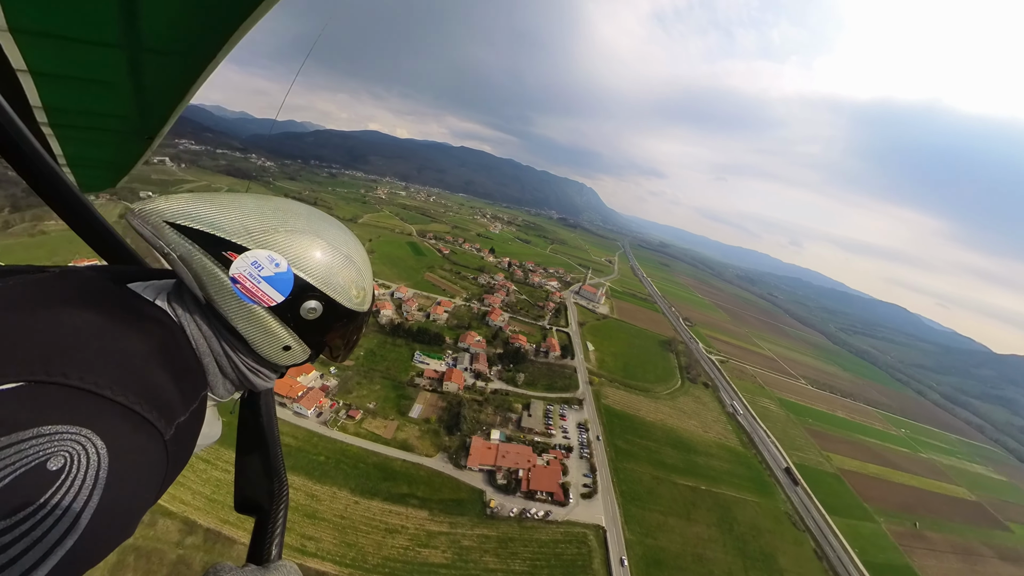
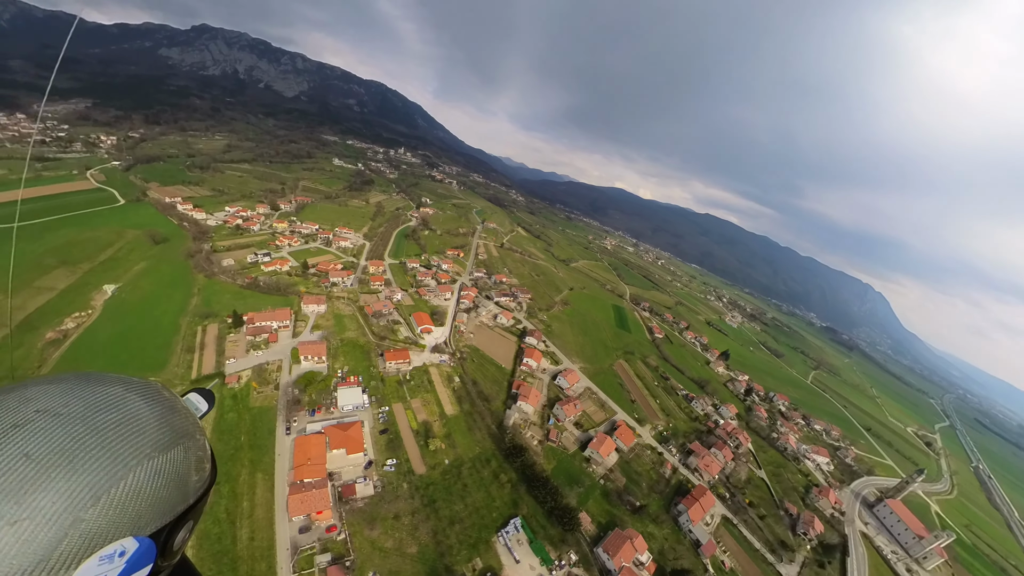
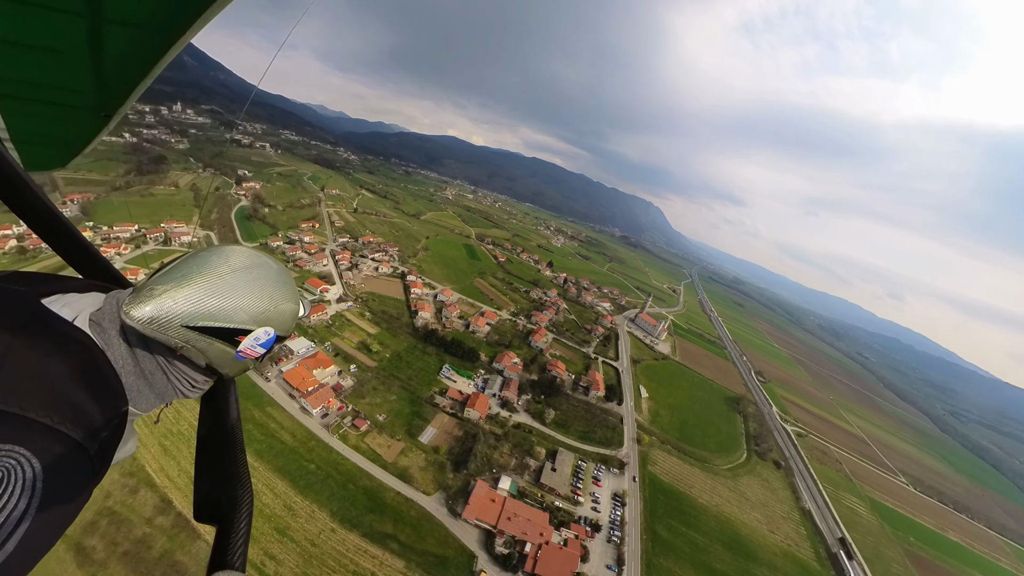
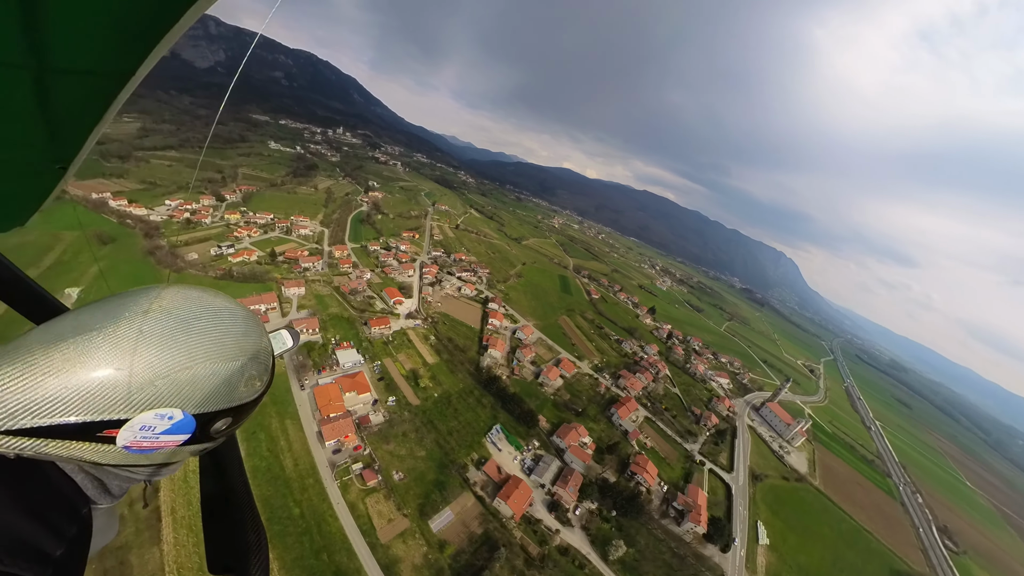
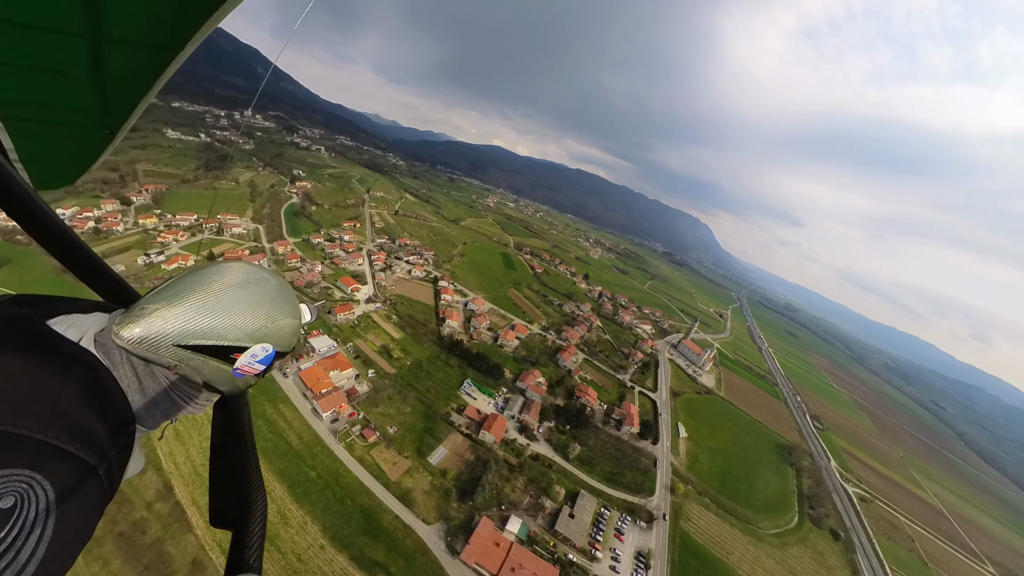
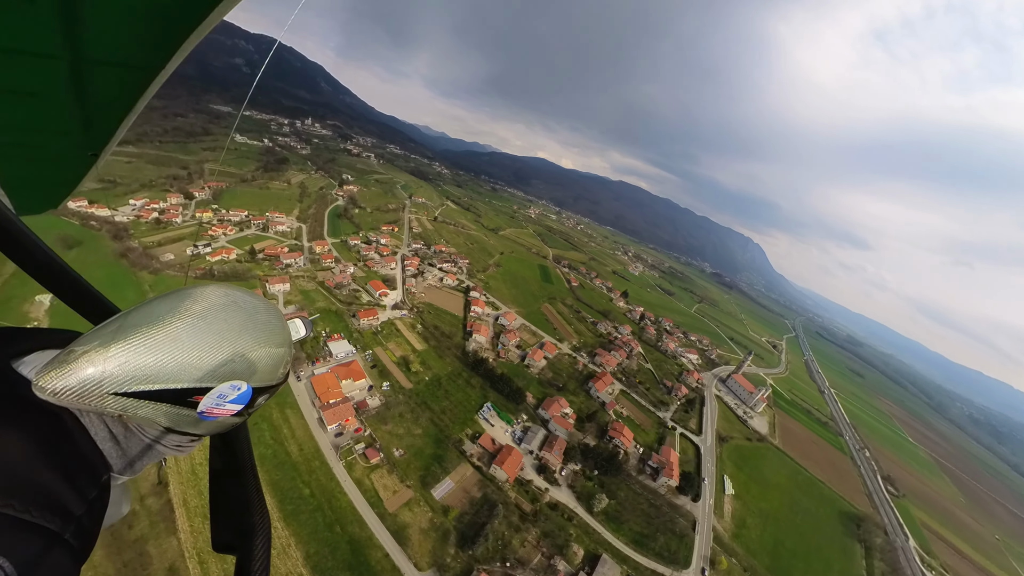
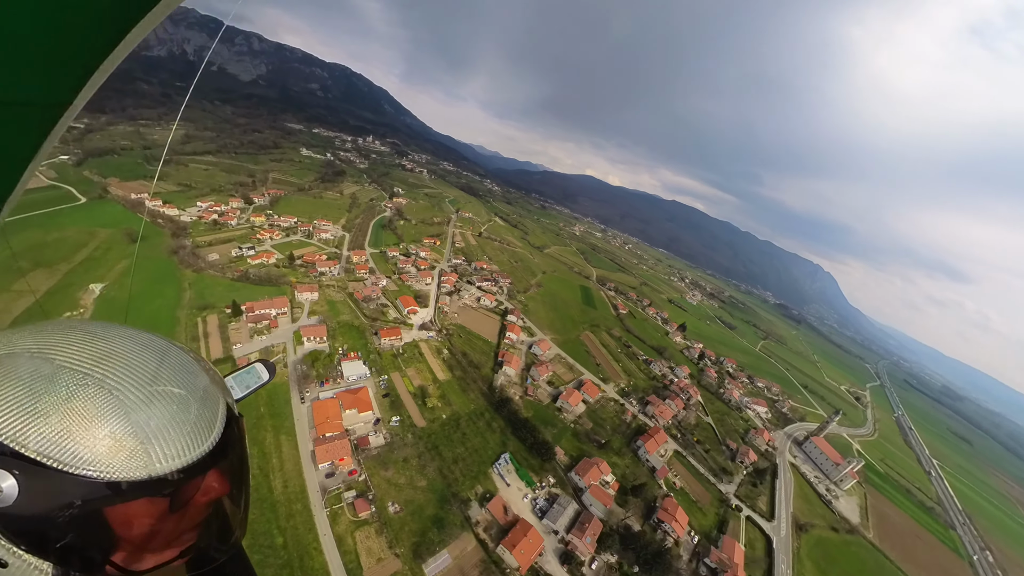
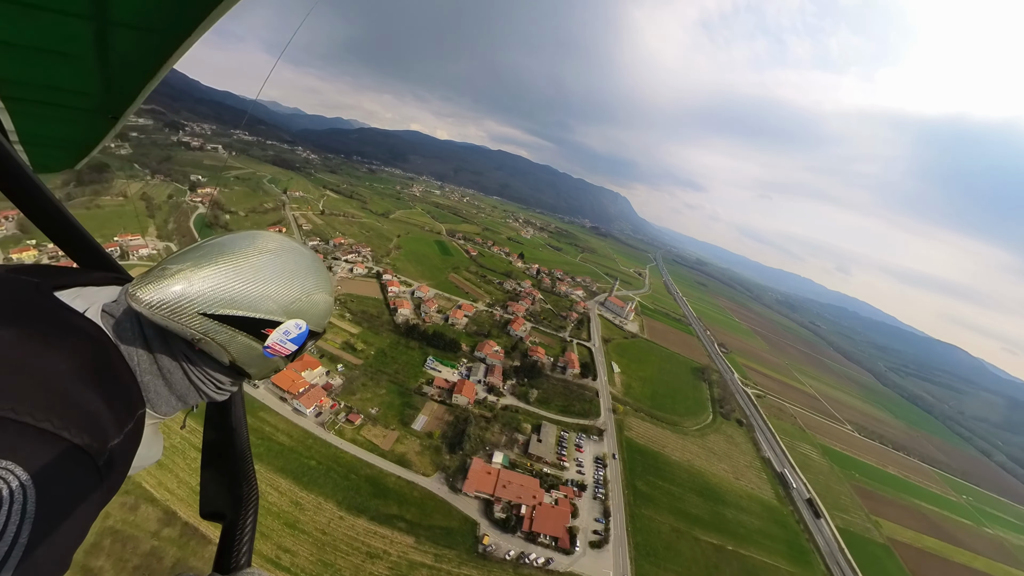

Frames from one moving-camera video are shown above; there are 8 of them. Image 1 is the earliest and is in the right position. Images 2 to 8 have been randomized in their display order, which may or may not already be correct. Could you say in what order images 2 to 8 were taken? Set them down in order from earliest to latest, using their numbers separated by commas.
8, 3, 5, 6, 4, 7, 2
